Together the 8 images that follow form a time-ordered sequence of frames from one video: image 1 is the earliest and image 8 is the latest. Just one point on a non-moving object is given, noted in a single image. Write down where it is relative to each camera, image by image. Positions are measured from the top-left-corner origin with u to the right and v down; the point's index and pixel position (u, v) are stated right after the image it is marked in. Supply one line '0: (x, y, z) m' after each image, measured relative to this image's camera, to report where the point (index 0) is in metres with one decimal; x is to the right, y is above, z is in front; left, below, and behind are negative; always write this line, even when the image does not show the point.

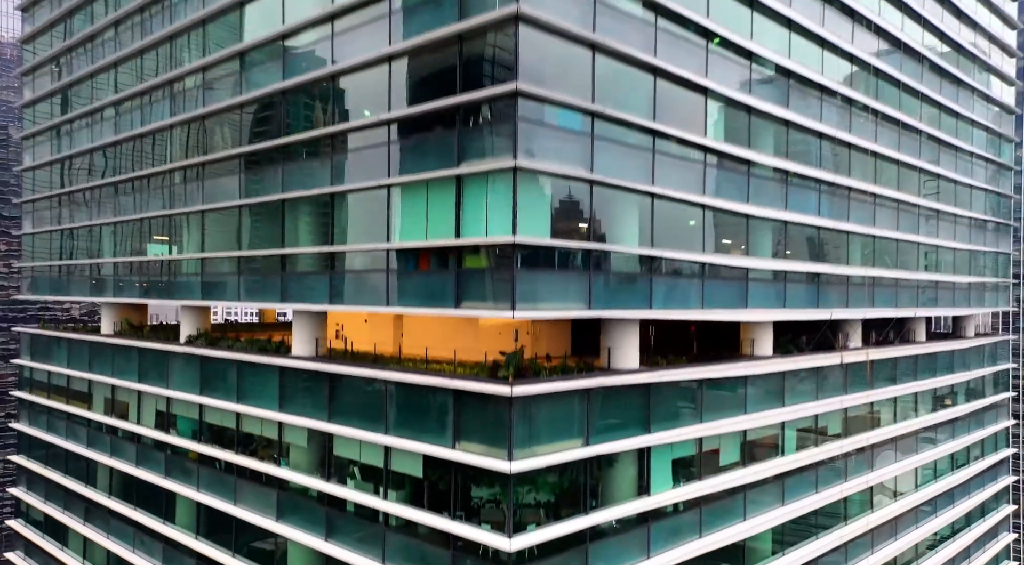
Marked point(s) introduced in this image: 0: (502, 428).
0: (-0.2, -3.0, +16.2) m
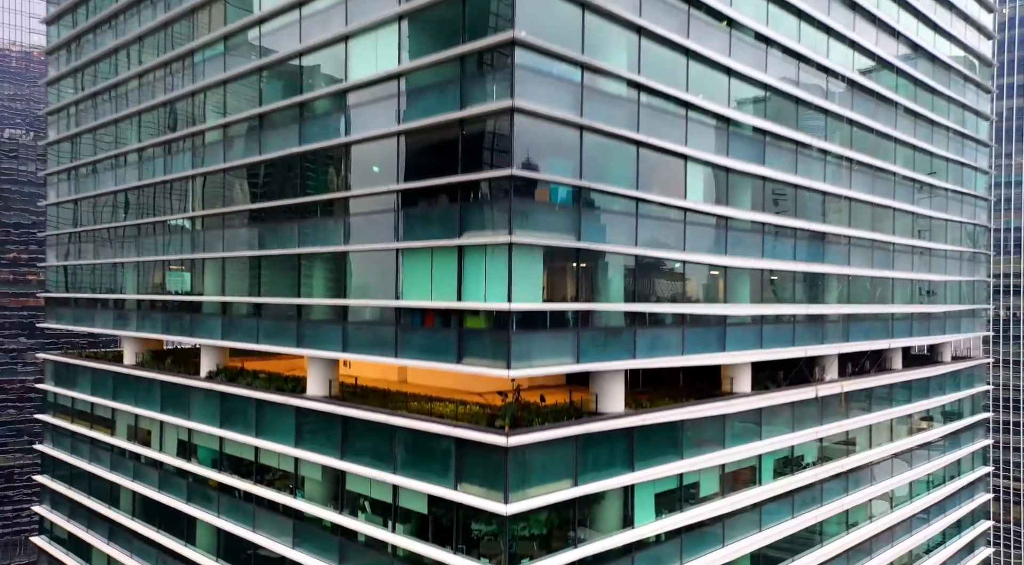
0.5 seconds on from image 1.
0: (-0.3, -4.3, +18.1) m
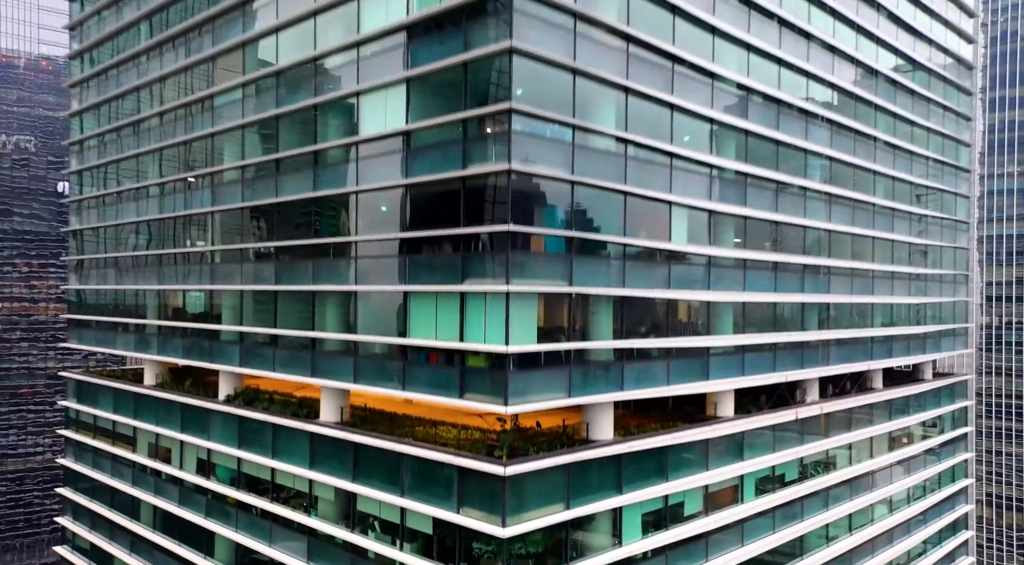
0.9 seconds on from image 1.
0: (-0.4, -5.3, +19.9) m
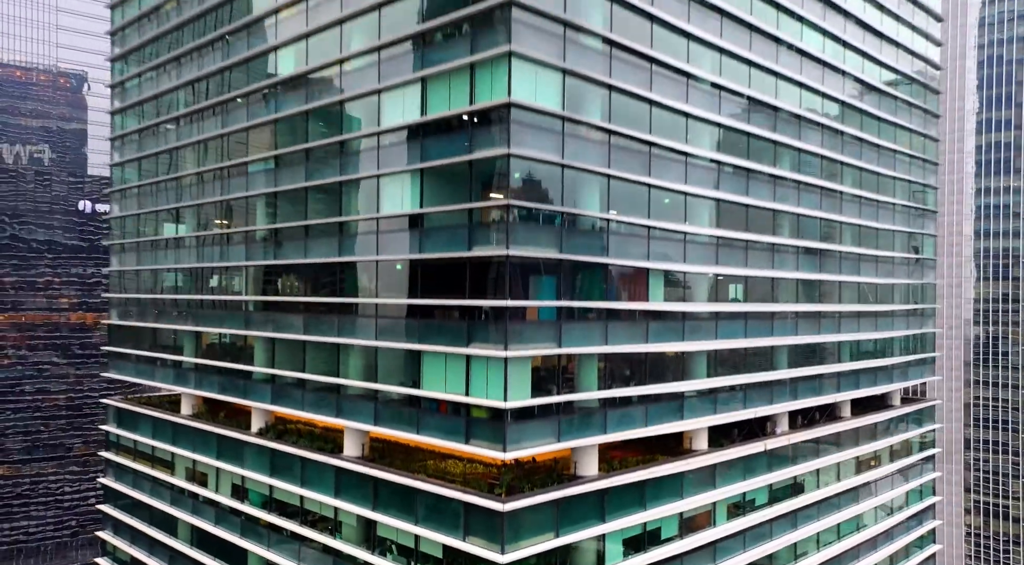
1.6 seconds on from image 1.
0: (-0.4, -7.2, +23.5) m
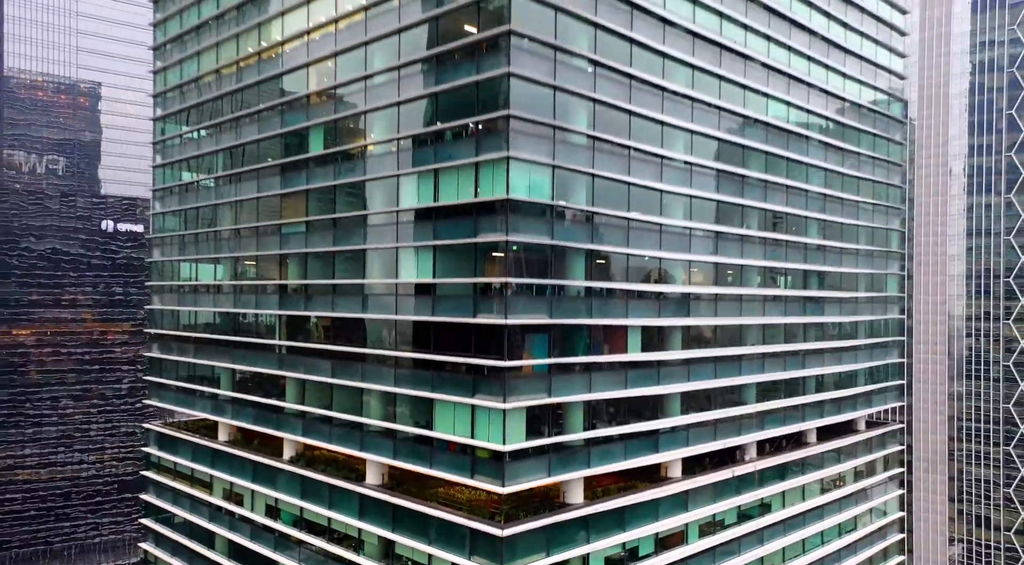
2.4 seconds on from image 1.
0: (-0.5, -9.3, +28.1) m
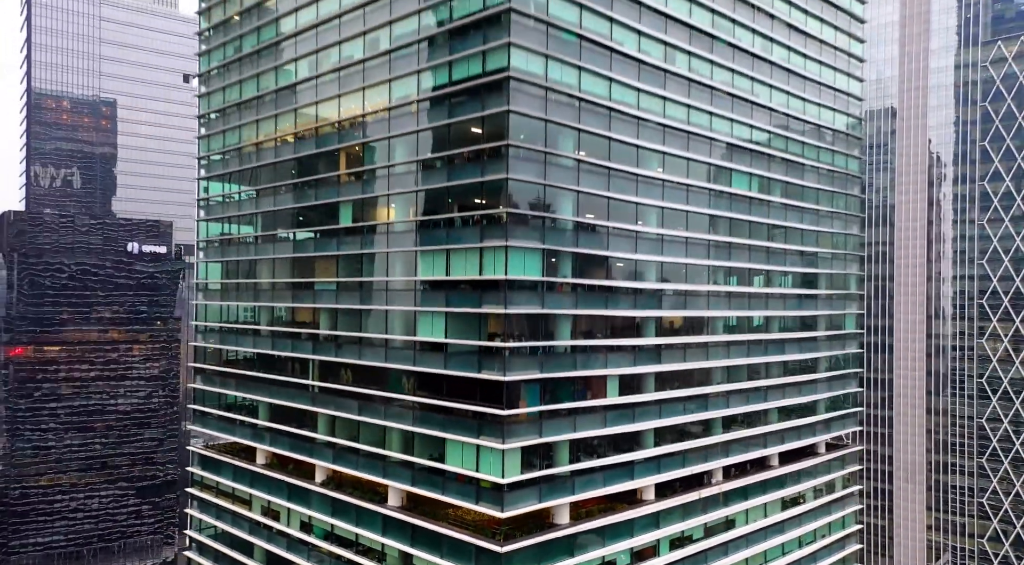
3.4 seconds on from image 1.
0: (-0.6, -12.0, +34.4) m
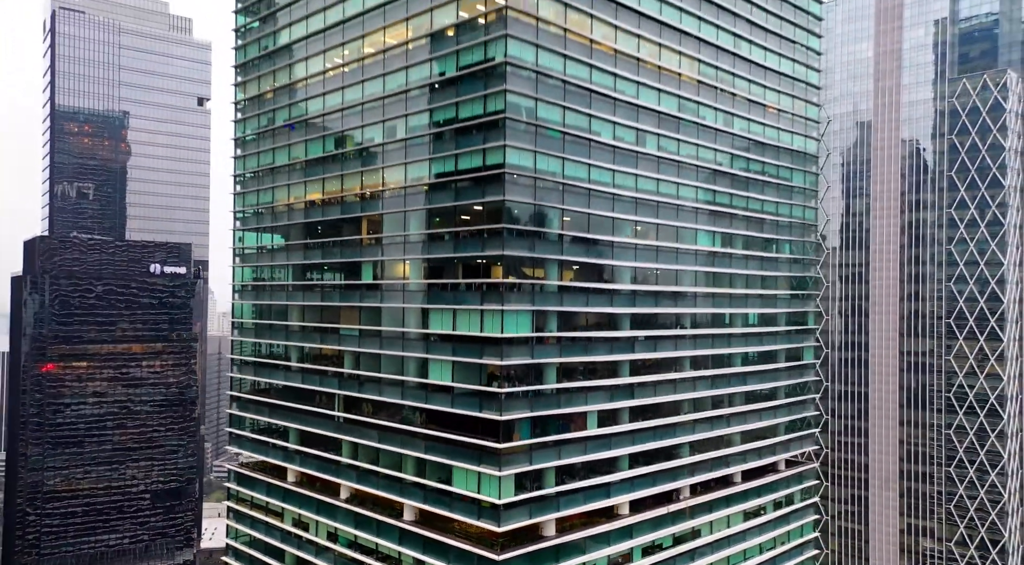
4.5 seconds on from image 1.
0: (-0.9, -14.8, +41.8) m
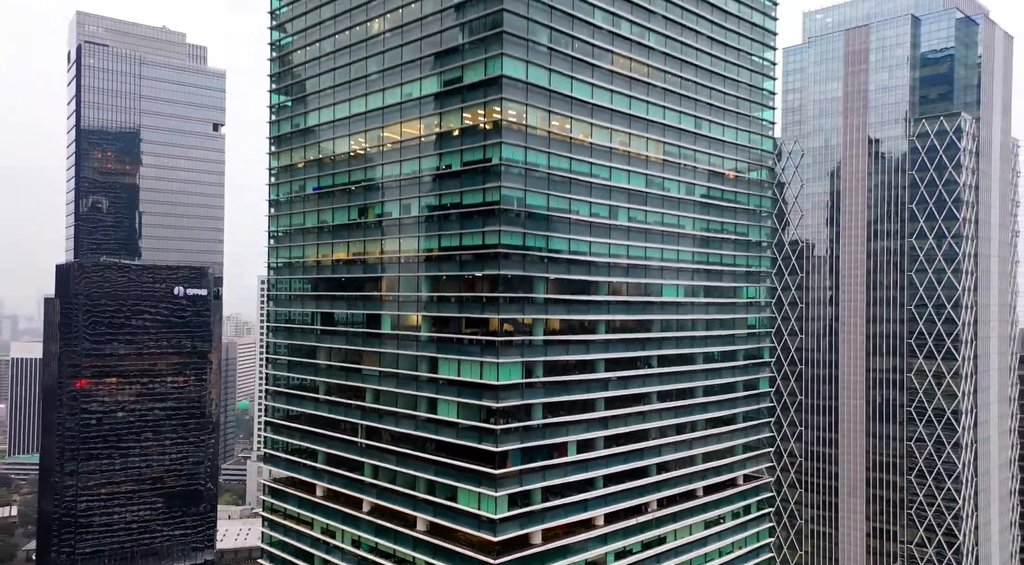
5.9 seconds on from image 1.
0: (-1.3, -18.4, +51.5) m
